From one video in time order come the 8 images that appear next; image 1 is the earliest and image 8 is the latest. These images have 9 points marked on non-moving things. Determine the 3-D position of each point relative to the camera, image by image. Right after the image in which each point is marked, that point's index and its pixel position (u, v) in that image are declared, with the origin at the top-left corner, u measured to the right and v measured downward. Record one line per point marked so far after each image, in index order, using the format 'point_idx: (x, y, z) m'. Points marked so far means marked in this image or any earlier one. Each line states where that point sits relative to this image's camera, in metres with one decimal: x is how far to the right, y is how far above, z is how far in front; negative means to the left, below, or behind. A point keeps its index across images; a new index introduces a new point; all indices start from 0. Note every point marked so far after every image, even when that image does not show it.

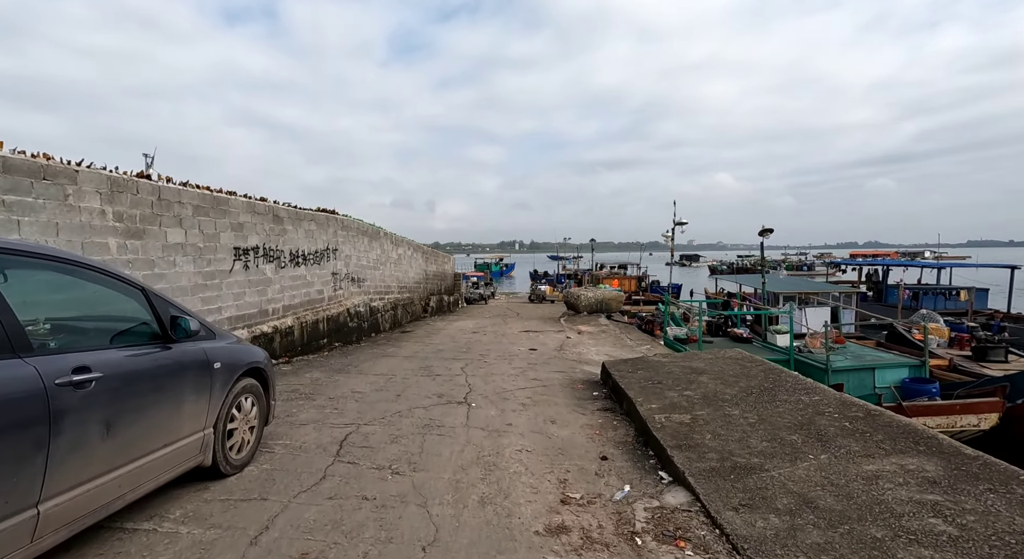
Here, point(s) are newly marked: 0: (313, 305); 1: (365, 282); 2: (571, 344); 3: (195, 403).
0: (-3.7, -0.5, +8.7) m
1: (-3.7, -0.1, +11.5) m
2: (+1.3, -1.5, +10.6) m
3: (-1.7, -0.7, +2.6) m
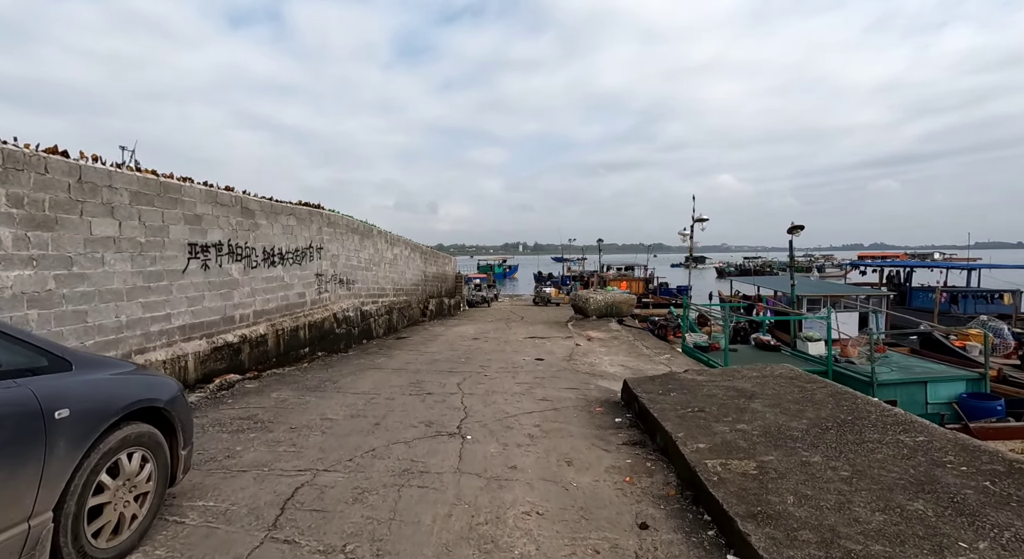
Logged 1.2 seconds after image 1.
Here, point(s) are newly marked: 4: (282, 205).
0: (-3.6, -0.5, +7.8) m
1: (-3.6, -0.1, +10.6) m
2: (+1.4, -1.5, +9.6) m
3: (-1.7, -0.7, +1.6) m
4: (-3.7, +1.2, +7.4) m
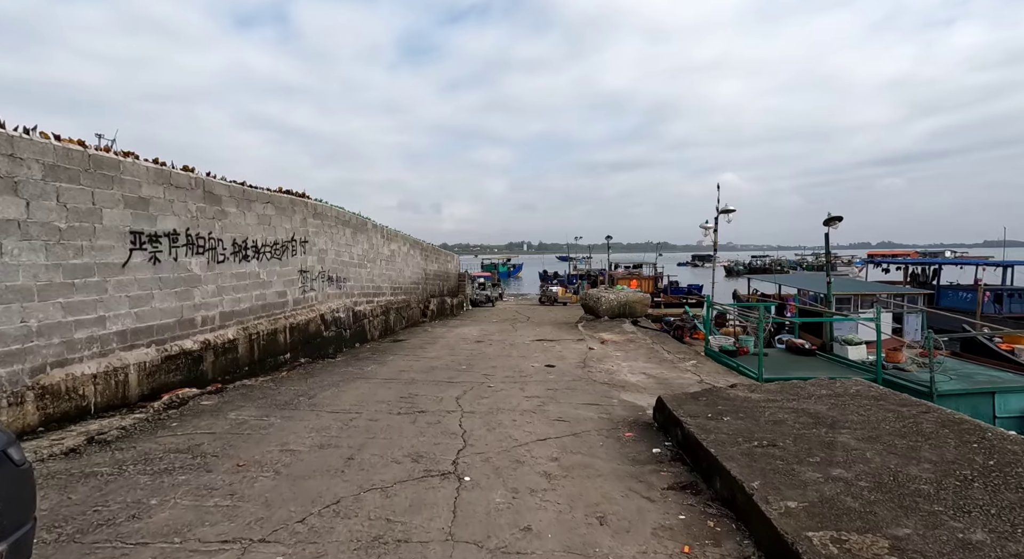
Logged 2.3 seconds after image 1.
0: (-3.5, -0.5, +6.8) m
1: (-3.4, -0.1, +9.7) m
2: (+1.5, -1.5, +8.7) m
3: (-1.7, -0.6, +0.6) m
4: (-3.6, +1.2, +6.5) m
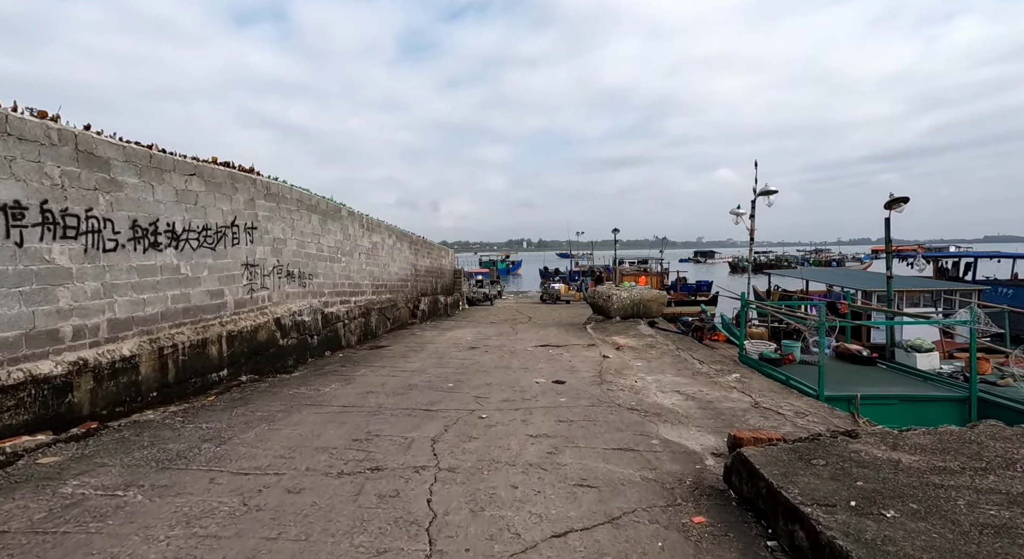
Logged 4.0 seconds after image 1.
0: (-3.5, -0.4, +5.3) m
1: (-3.4, 0.0, +8.1) m
2: (+1.5, -1.4, +7.1) m
3: (-1.7, -0.6, -0.9) m
4: (-3.6, +1.3, +5.0) m
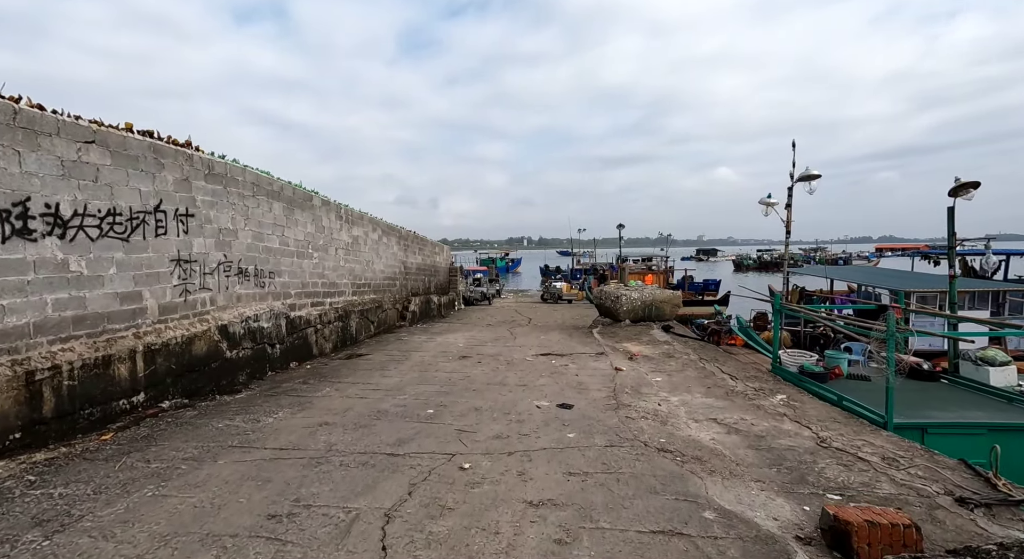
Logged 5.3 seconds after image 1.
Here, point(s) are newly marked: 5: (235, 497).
0: (-3.6, -0.4, +4.1) m
1: (-3.5, 0.0, +6.9) m
2: (+1.5, -1.4, +5.9) m
3: (-1.7, -0.6, -2.1) m
4: (-3.6, +1.3, +3.7) m
5: (-1.6, -1.3, +2.8) m
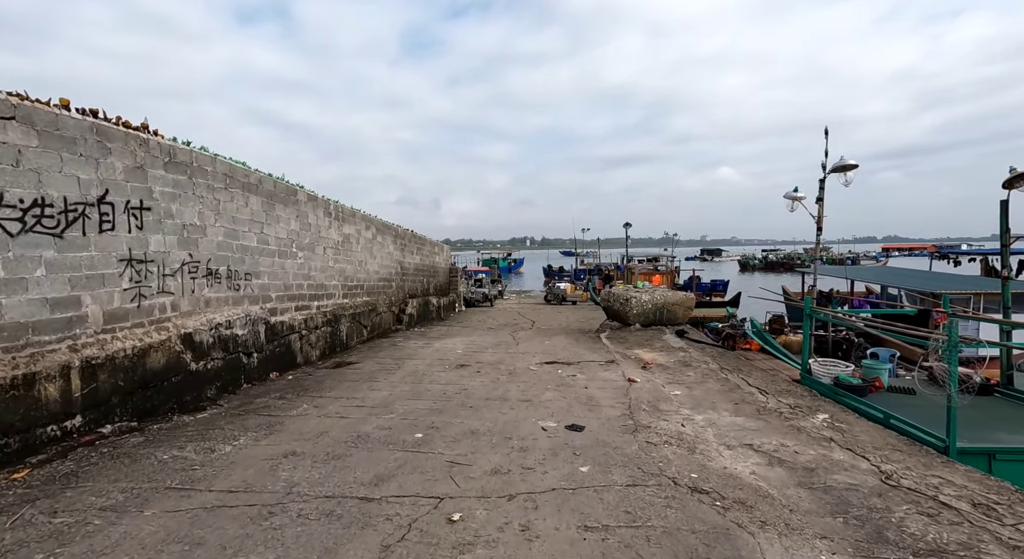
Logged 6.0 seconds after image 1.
0: (-3.6, -0.4, +3.4) m
1: (-3.5, 0.0, +6.2) m
2: (+1.5, -1.4, +5.2) m
3: (-1.7, -0.7, -2.8) m
4: (-3.6, +1.3, +3.1) m
5: (-1.6, -1.3, +2.1) m
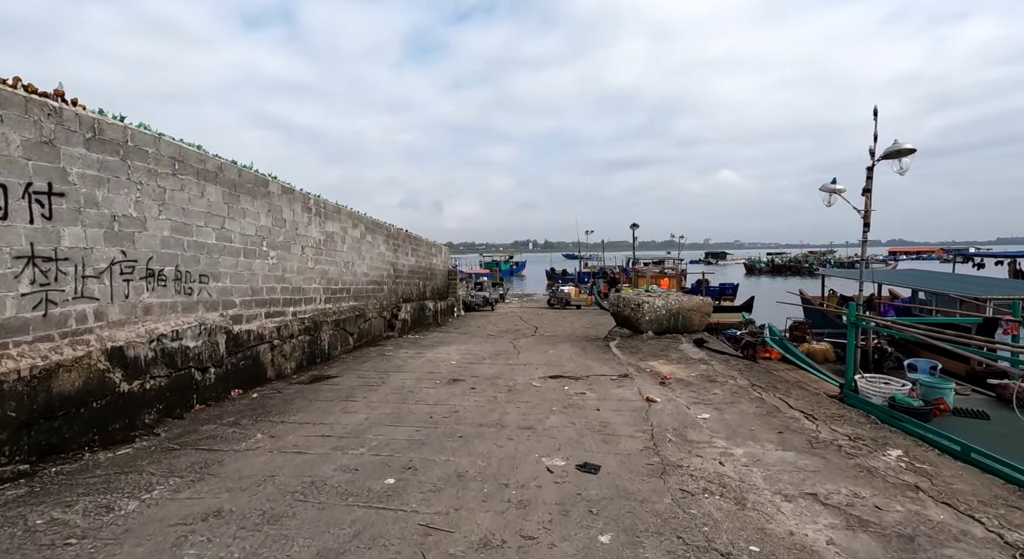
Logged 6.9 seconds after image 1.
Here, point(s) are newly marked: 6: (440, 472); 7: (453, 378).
0: (-3.6, -0.4, +2.5) m
1: (-3.5, 0.0, +5.4) m
2: (+1.5, -1.4, +4.3) m
3: (-1.8, -0.6, -3.7) m
4: (-3.6, +1.2, +2.2) m
5: (-1.7, -1.3, +1.2) m
6: (-0.5, -1.4, +3.5) m
7: (-0.9, -1.4, +6.8) m
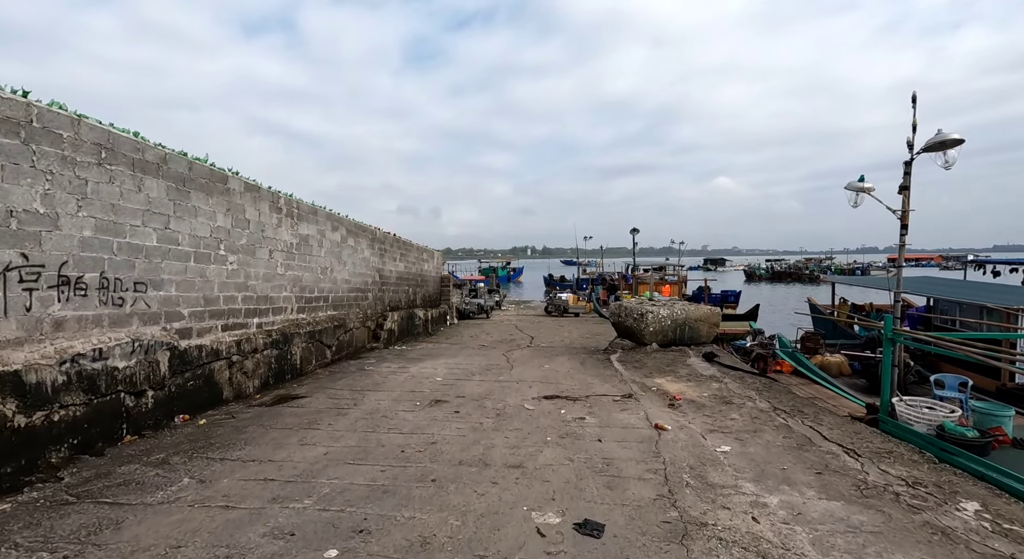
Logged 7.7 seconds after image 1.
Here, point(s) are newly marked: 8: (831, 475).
0: (-3.7, -0.5, +1.8) m
1: (-3.6, -0.1, +4.6) m
2: (+1.4, -1.5, +3.6) m
3: (-1.9, -0.6, -4.4) m
4: (-3.7, +1.2, +1.5) m
5: (-1.8, -1.3, +0.4) m
6: (-0.6, -1.5, +2.7) m
7: (-1.0, -1.5, +6.0) m
8: (+2.5, -1.5, +3.7) m
